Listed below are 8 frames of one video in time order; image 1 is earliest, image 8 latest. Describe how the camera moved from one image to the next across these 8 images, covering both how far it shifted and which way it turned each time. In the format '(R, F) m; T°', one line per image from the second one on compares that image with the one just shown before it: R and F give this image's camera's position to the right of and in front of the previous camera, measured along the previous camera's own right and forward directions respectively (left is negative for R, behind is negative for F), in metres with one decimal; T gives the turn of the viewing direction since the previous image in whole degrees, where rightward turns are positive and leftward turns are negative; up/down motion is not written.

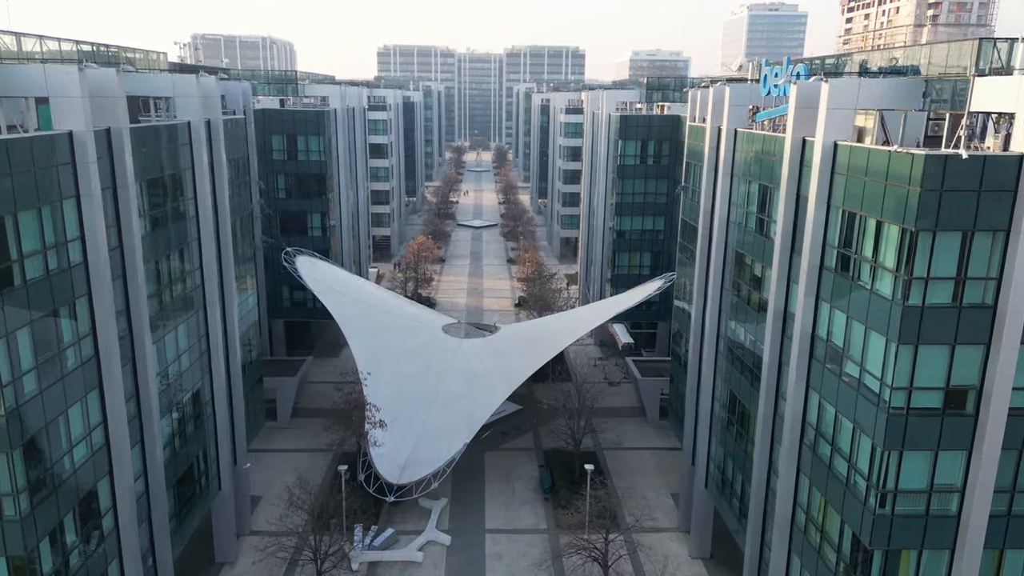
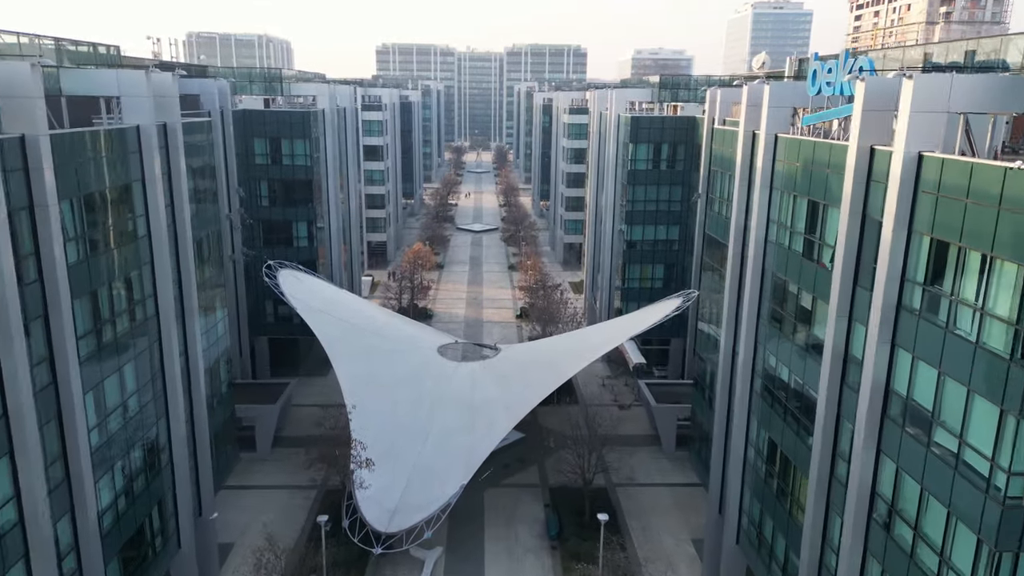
(-0.2, +4.1) m; 0°
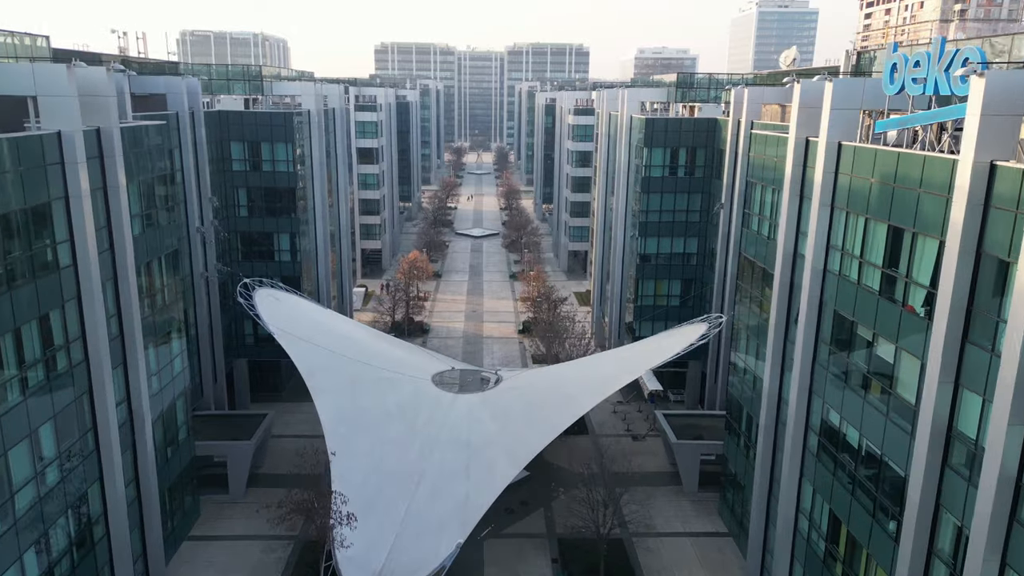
(-0.2, +4.4) m; 0°
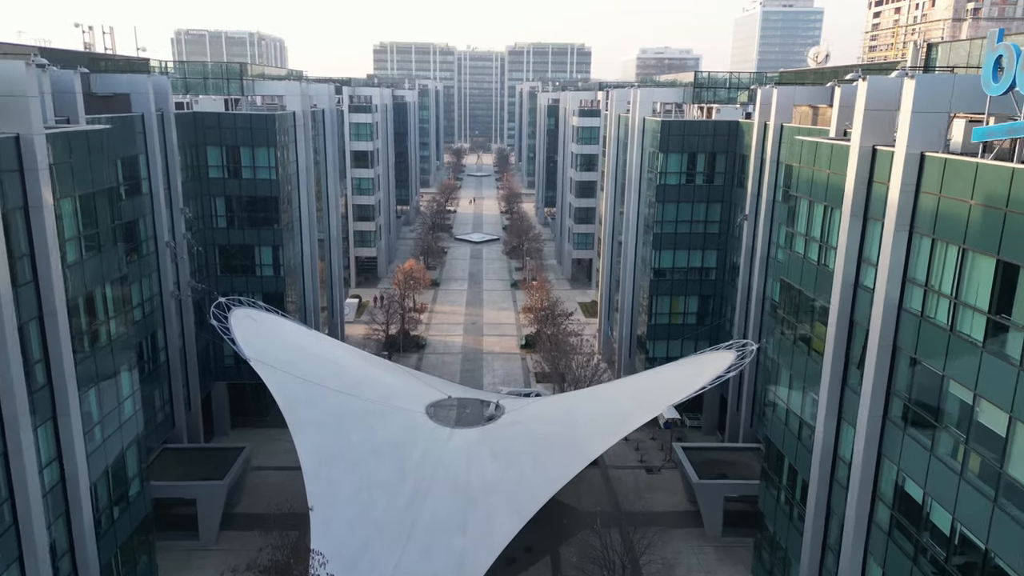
(-0.2, +3.8) m; 0°
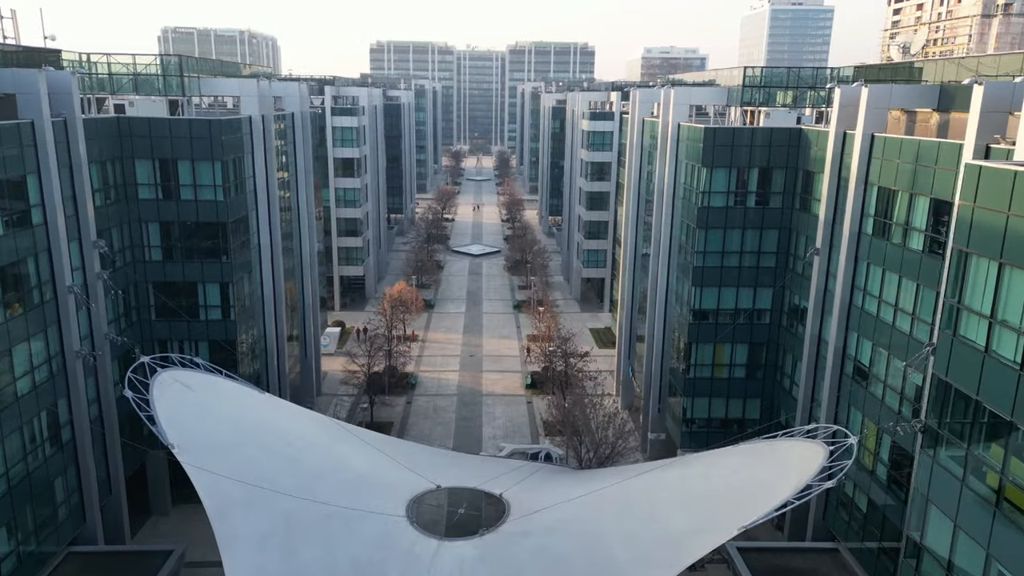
(-0.4, +8.2) m; 0°
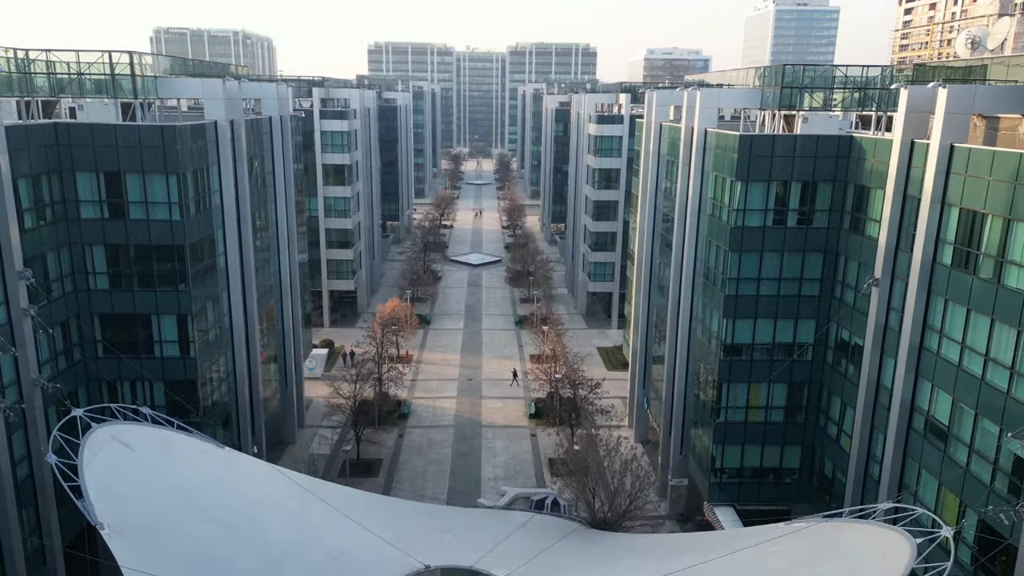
(-0.2, +4.6) m; 0°
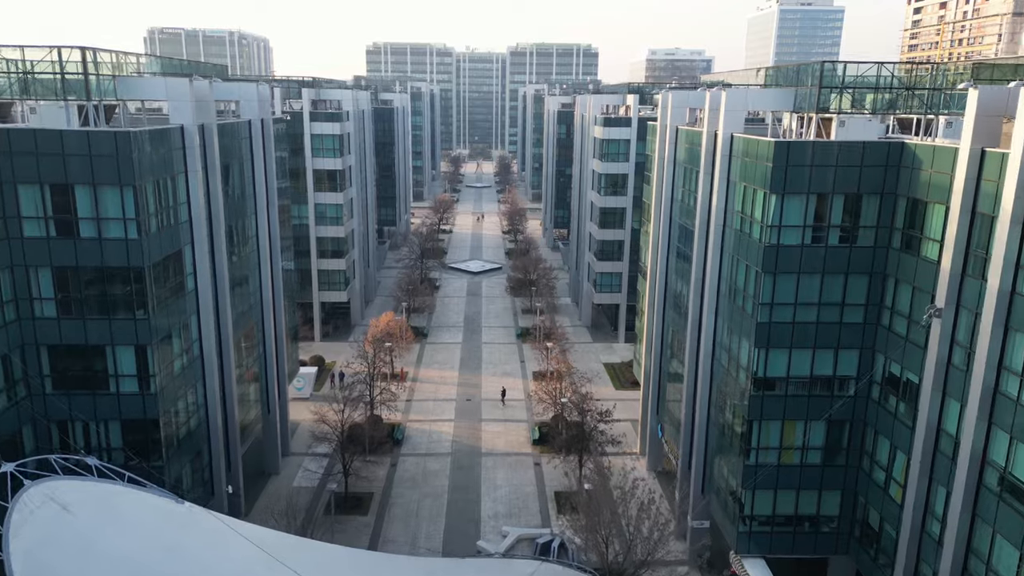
(-0.2, +3.4) m; 0°
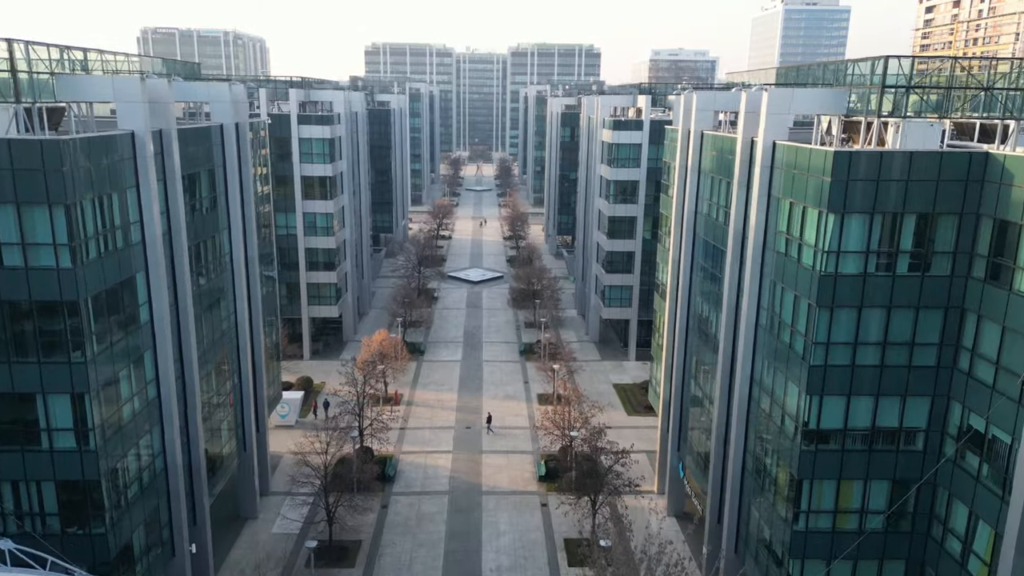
(-0.3, +4.1) m; 0°
